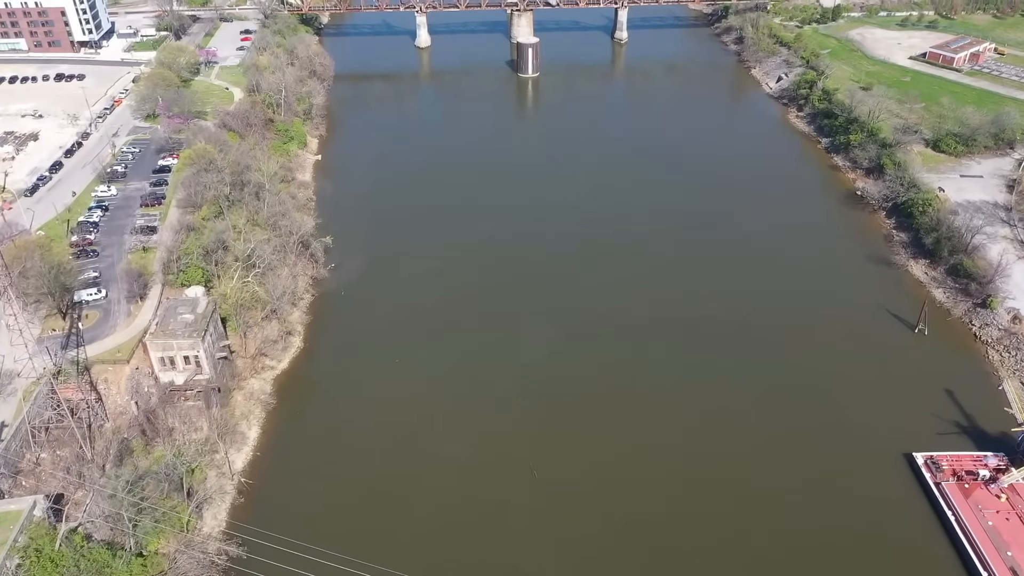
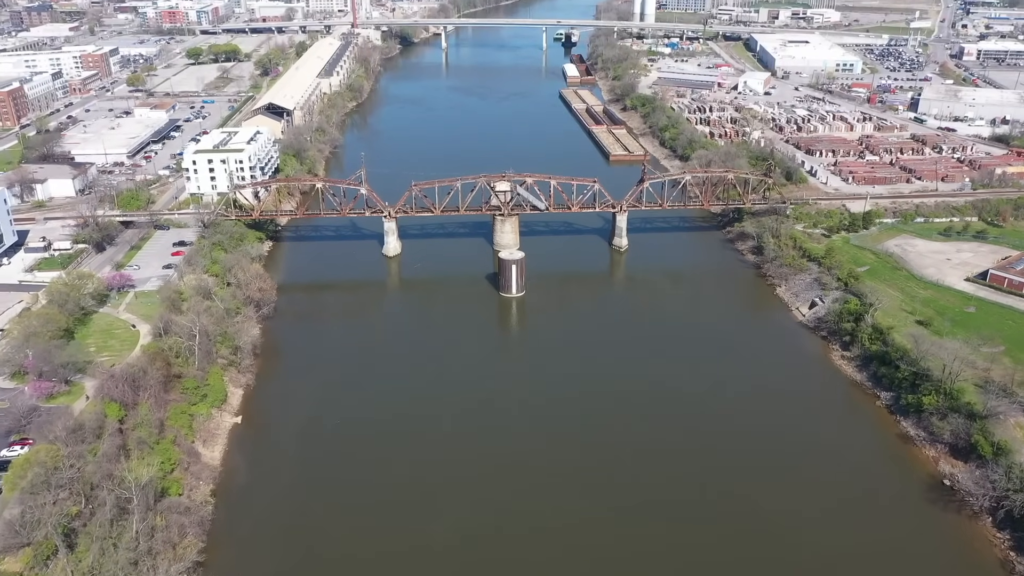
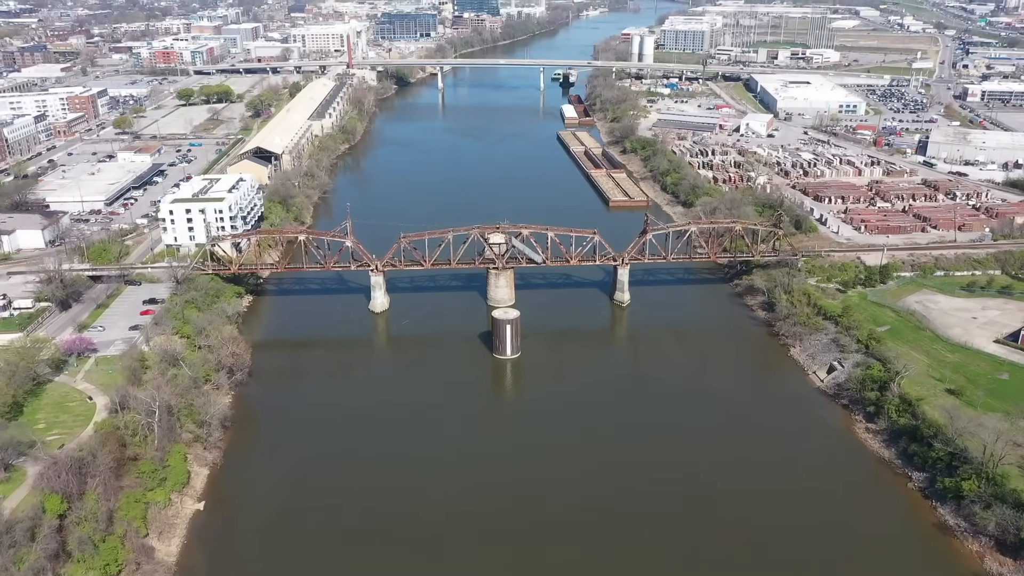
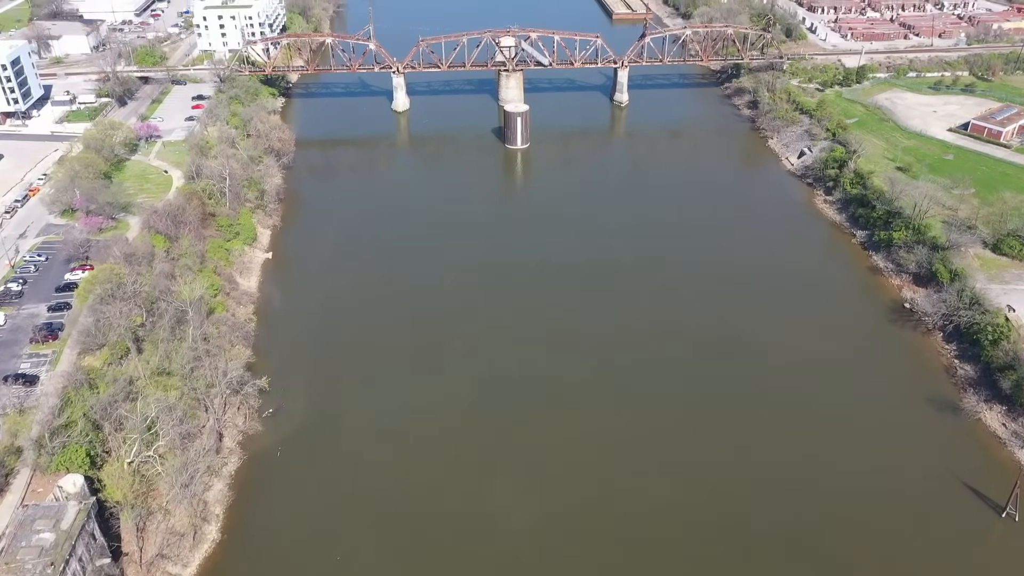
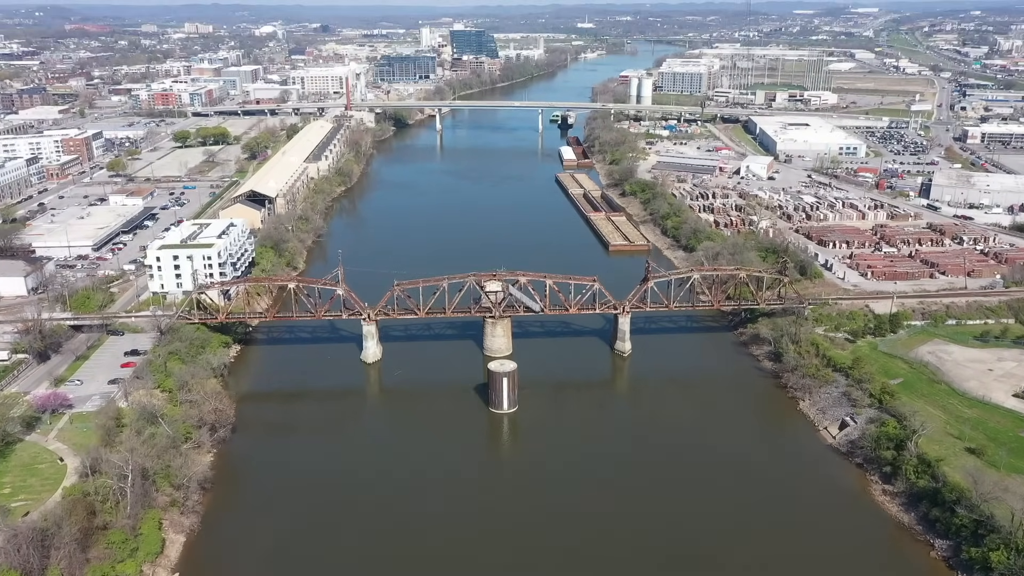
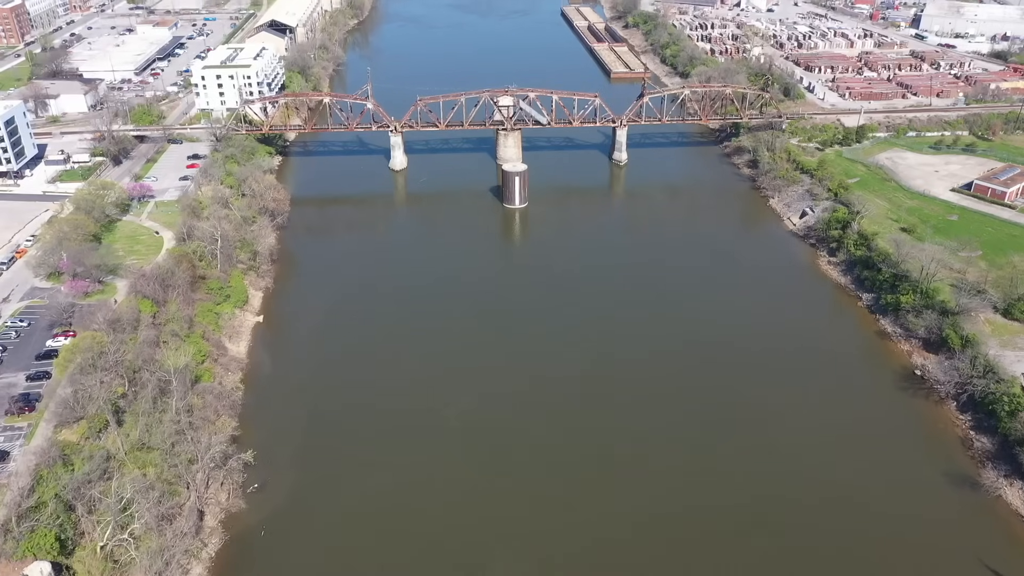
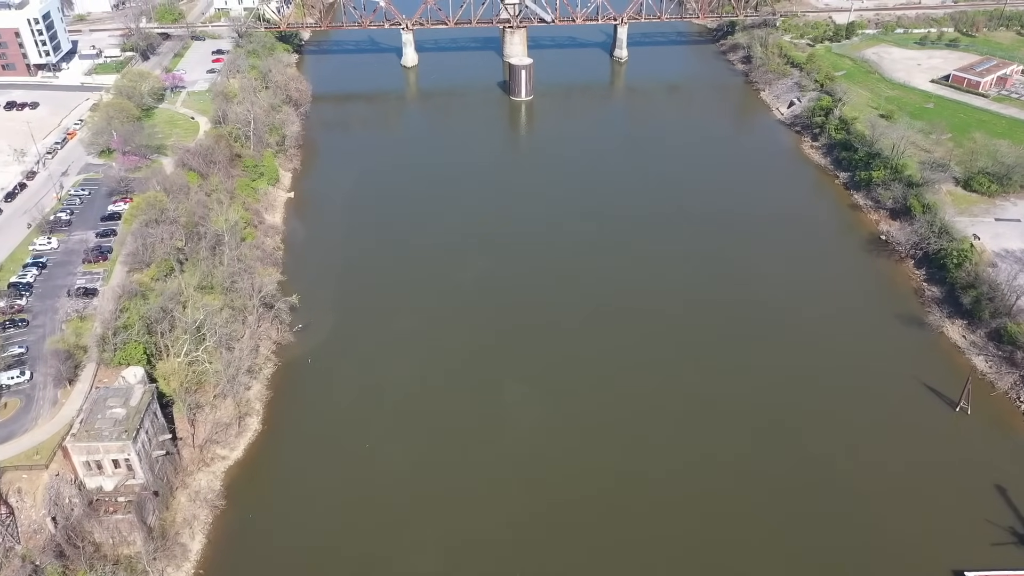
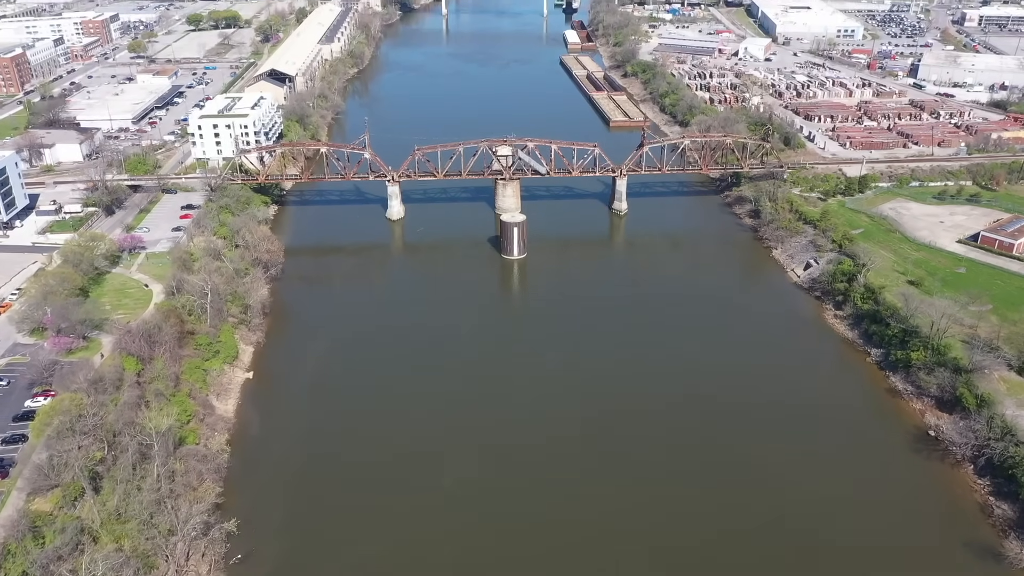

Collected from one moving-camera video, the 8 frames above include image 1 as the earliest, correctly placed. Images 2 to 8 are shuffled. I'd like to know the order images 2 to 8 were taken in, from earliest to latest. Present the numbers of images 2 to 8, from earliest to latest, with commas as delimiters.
7, 4, 6, 8, 2, 3, 5
